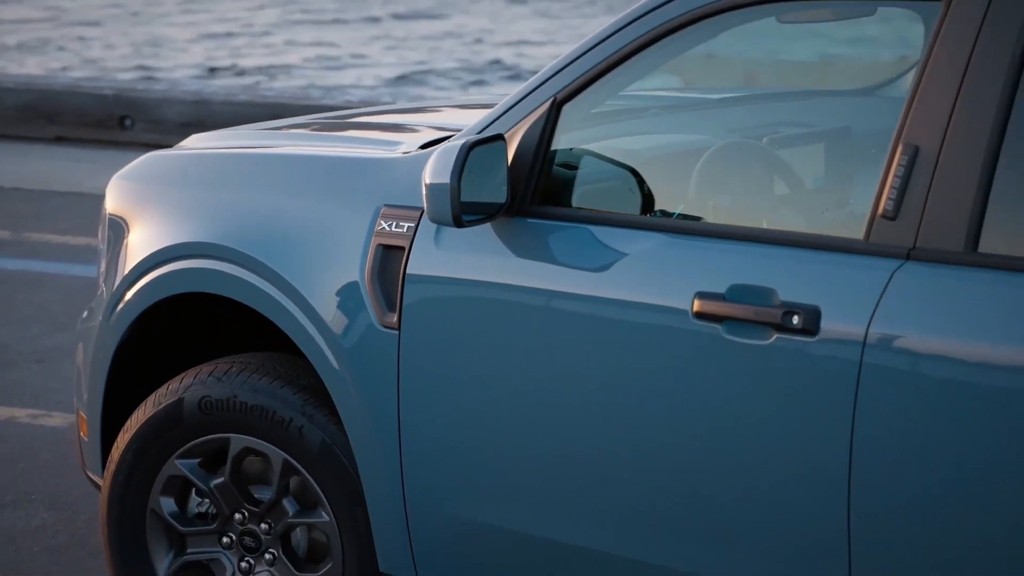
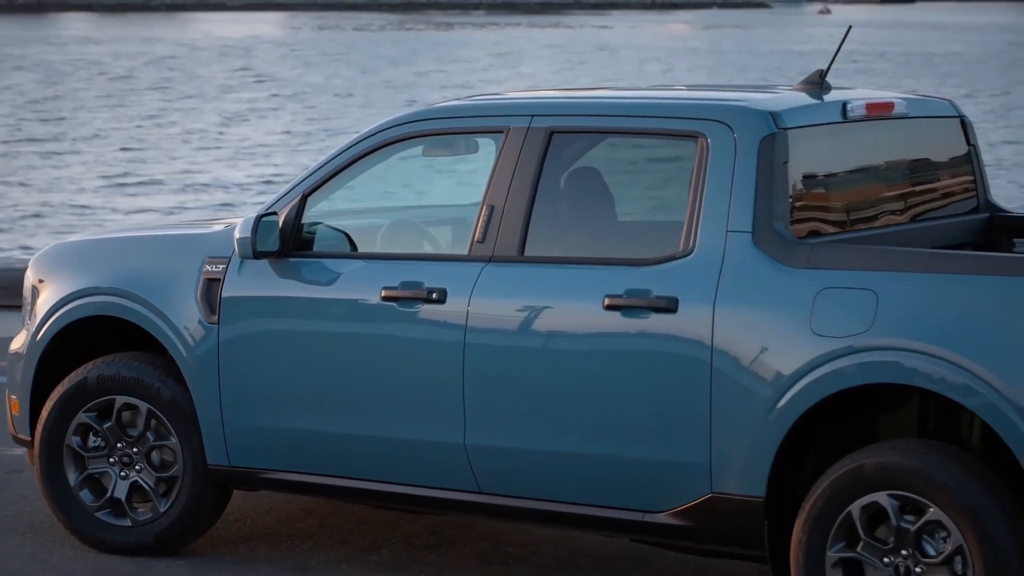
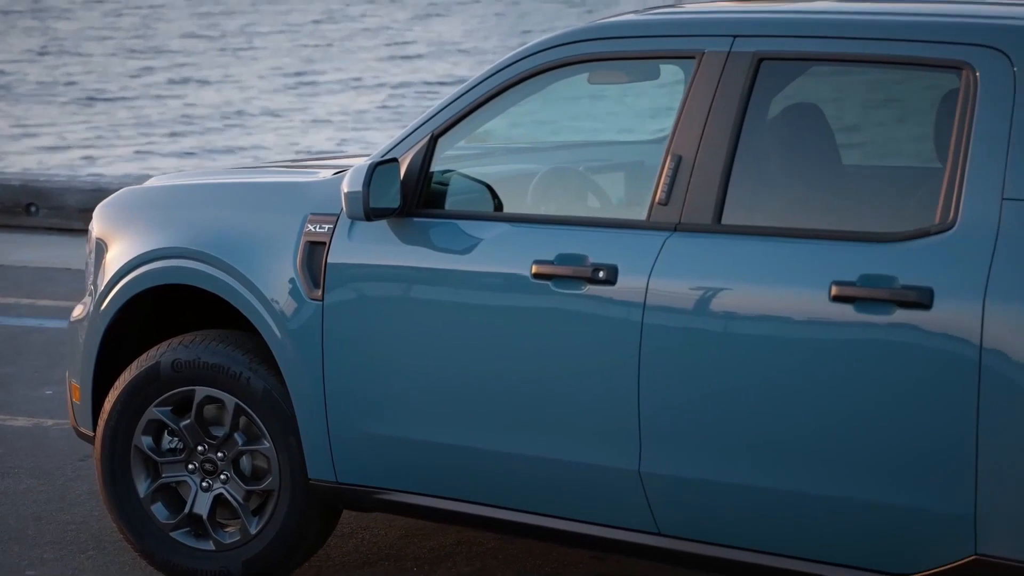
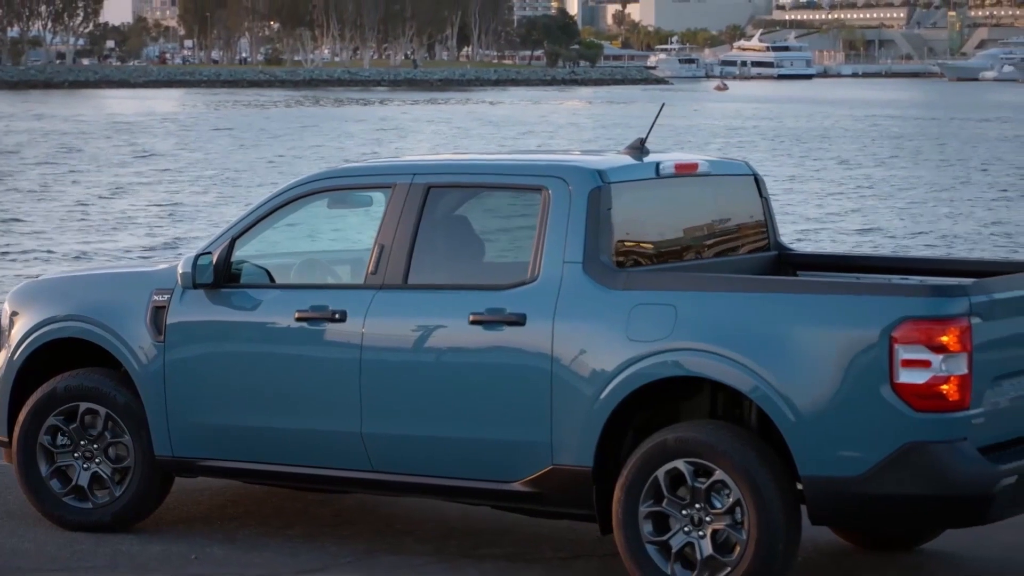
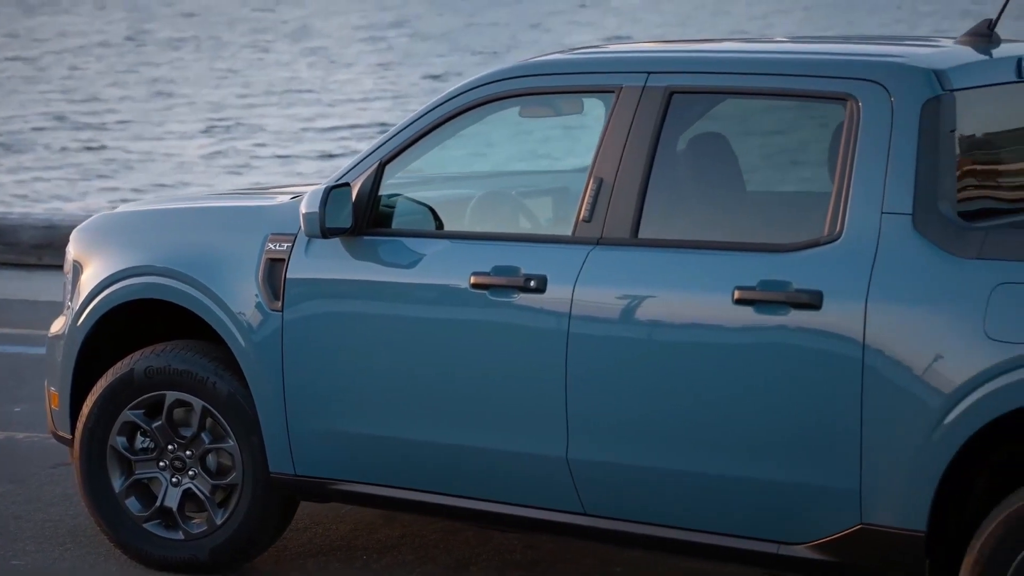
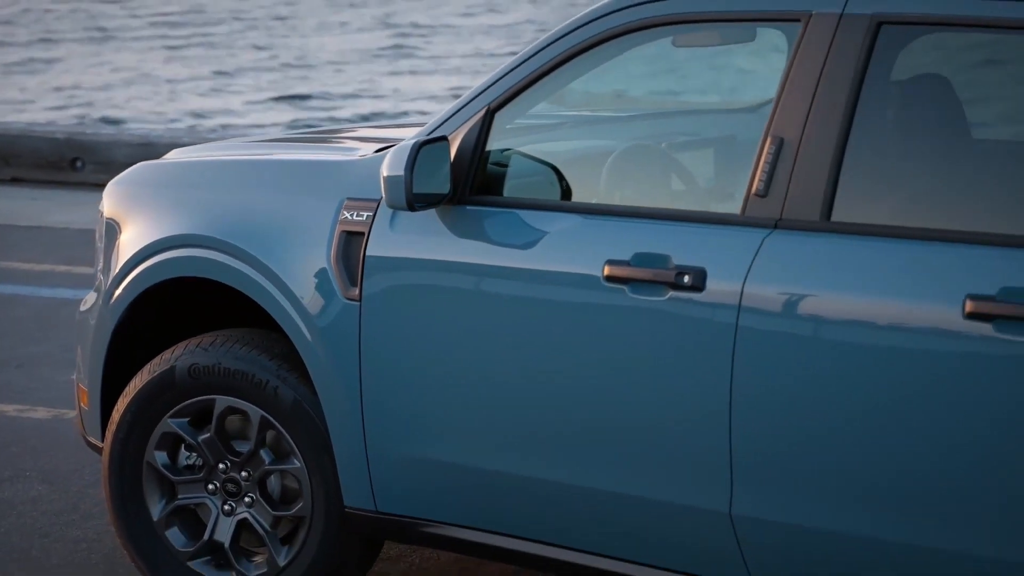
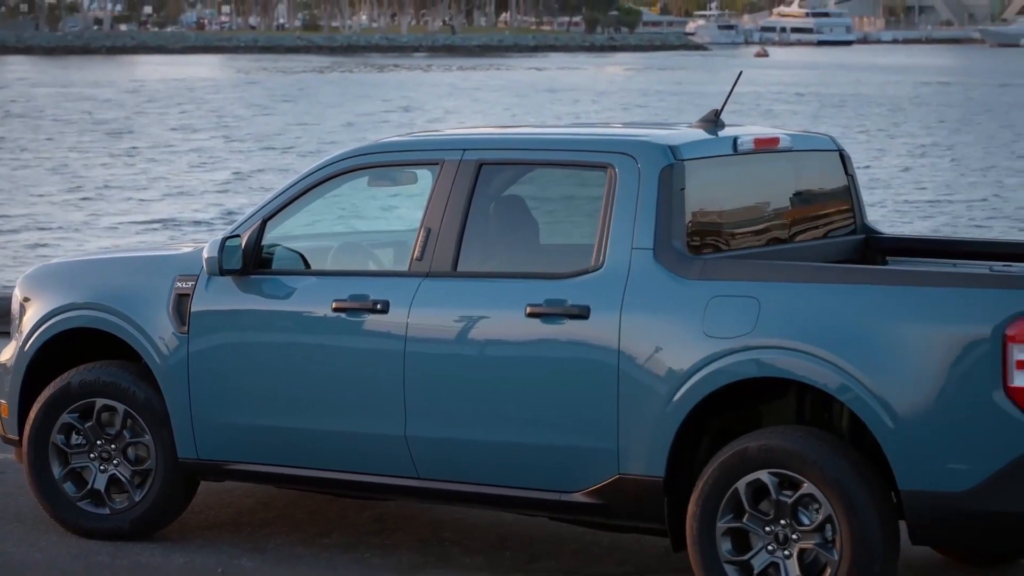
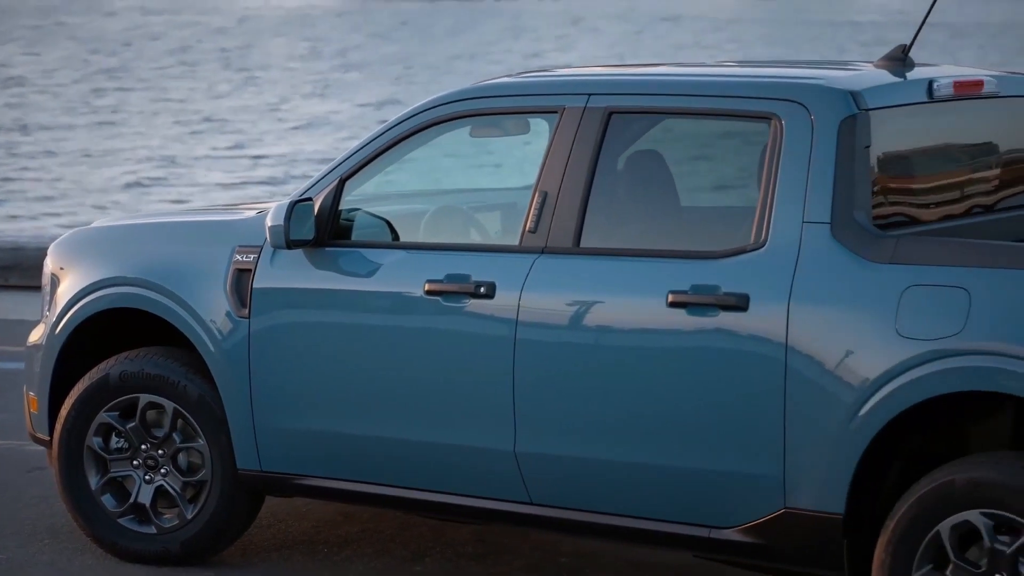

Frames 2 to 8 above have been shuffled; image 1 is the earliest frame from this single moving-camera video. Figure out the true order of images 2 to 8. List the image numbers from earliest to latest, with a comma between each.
6, 3, 5, 8, 2, 7, 4
